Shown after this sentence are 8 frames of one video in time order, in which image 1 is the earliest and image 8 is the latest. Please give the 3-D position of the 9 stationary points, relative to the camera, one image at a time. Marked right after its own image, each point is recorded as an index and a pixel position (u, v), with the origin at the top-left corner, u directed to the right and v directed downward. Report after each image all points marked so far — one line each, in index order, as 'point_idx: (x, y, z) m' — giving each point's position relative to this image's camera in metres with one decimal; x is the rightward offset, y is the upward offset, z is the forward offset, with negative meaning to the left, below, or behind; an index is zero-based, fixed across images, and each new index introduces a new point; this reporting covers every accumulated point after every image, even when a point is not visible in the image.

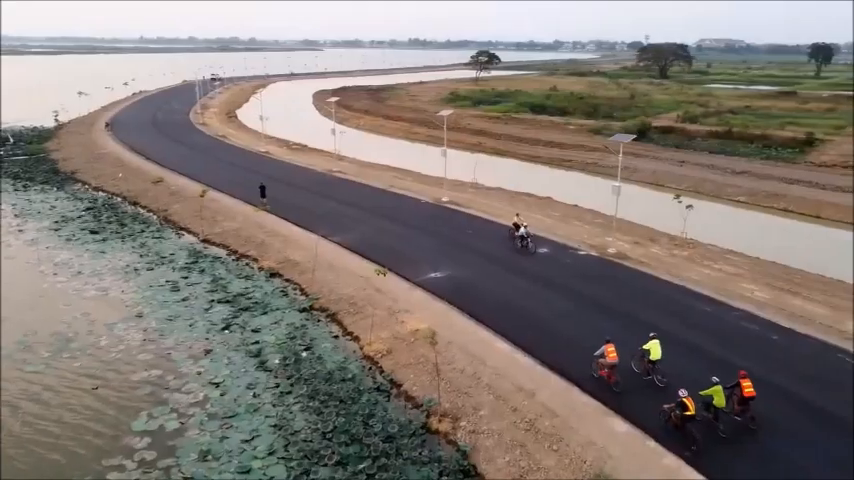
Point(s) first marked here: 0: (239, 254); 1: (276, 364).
0: (-5.4, -0.4, +19.5) m
1: (-2.9, -2.3, +12.9) m
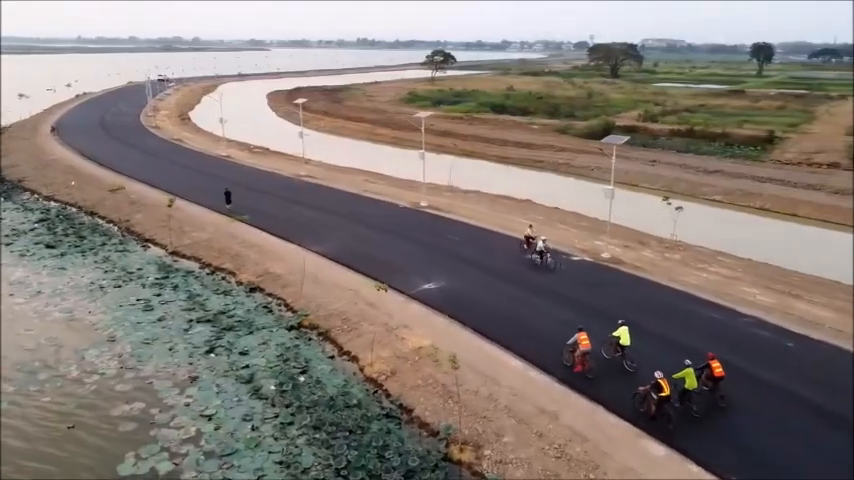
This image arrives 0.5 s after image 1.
0: (-5.7, -0.7, +18.2) m
1: (-2.7, -2.6, +11.9) m
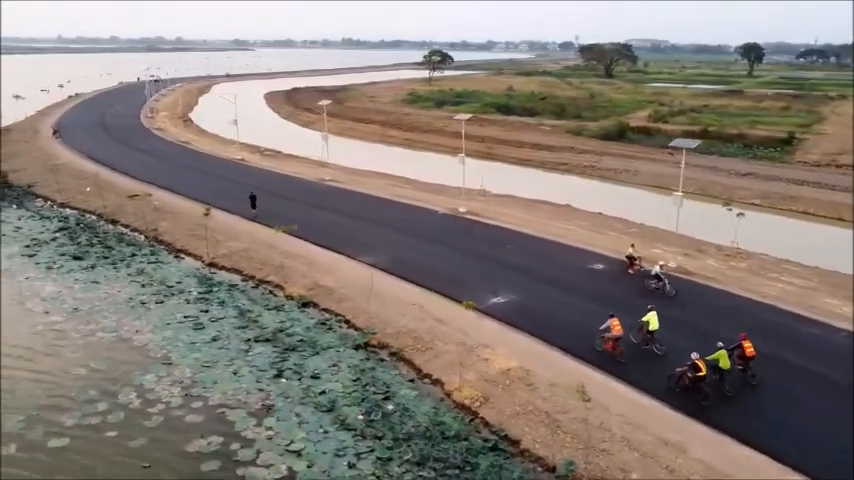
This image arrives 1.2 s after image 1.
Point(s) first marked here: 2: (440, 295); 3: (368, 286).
0: (-4.3, -1.0, +17.2) m
1: (-1.1, -2.9, +10.9) m
2: (+0.3, -1.2, +15.4) m
3: (-1.4, -1.1, +15.9) m
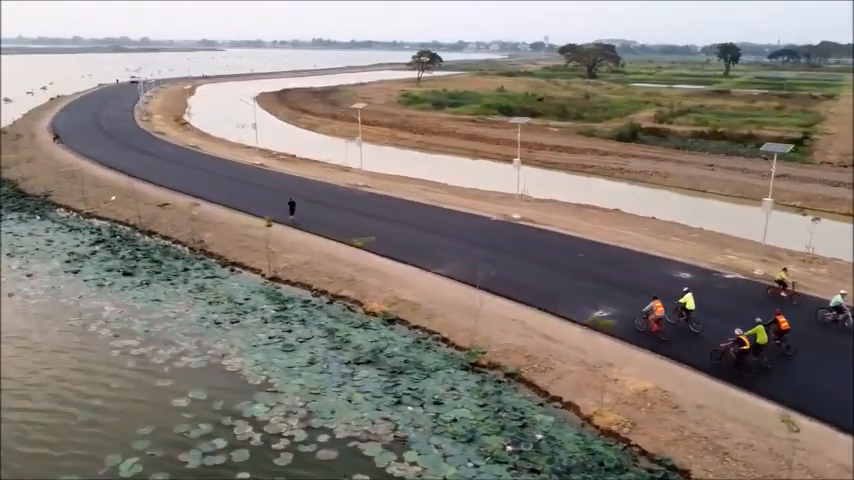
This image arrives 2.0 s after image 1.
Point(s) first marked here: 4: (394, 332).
0: (-2.3, -1.3, +16.2) m
1: (+1.2, -3.1, +10.1) m
2: (+2.3, -1.5, +14.6) m
3: (+0.6, -1.3, +15.0) m
4: (-0.7, -1.9, +14.3) m
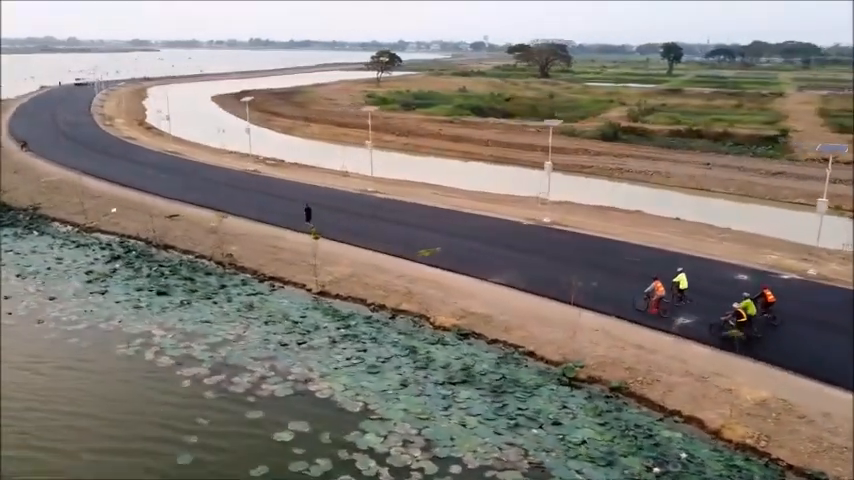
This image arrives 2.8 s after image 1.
0: (-0.8, -1.6, +15.5) m
1: (+3.2, -3.3, +9.6) m
2: (+3.9, -1.6, +14.3) m
3: (+2.2, -1.5, +14.5) m
4: (+1.0, -2.2, +13.7) m
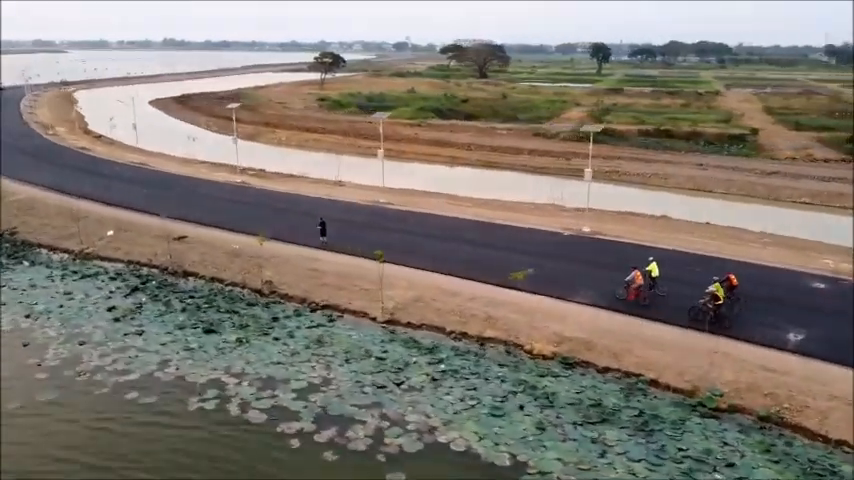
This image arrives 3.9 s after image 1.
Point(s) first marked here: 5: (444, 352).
0: (+1.0, -2.0, +14.2) m
1: (+5.7, -3.6, +8.8) m
2: (+5.9, -1.9, +13.5) m
3: (+4.1, -1.9, +13.6) m
4: (+3.0, -2.6, +12.6) m
5: (+0.3, -2.2, +13.5) m
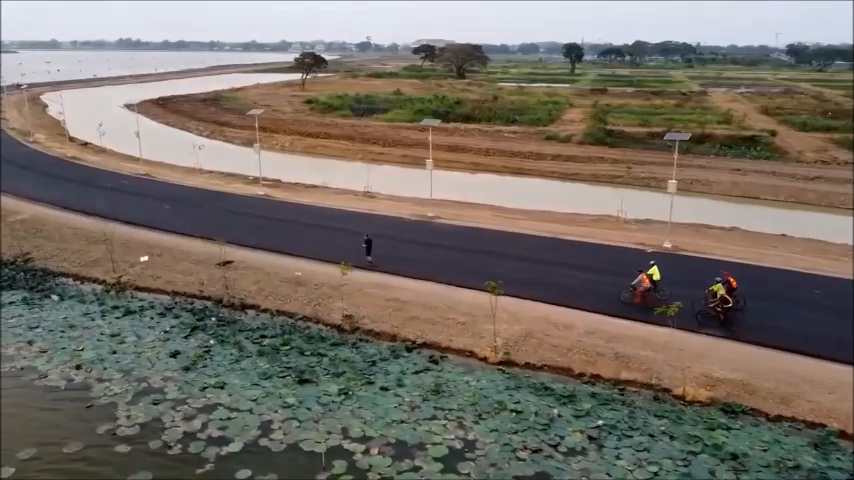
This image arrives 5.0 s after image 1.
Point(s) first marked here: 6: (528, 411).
0: (+3.4, -2.5, +12.4) m
1: (+8.4, -4.1, +7.3) m
2: (+8.3, -2.4, +12.0) m
3: (+6.5, -2.4, +12.0) m
4: (+5.5, -3.1, +10.9) m
5: (+2.7, -2.8, +11.7) m
6: (+1.6, -2.9, +11.4) m
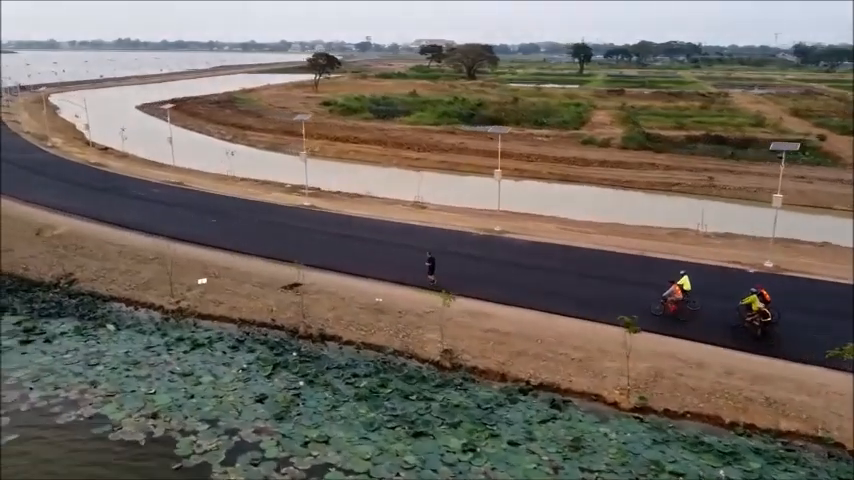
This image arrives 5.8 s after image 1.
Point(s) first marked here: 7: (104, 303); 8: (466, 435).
0: (+5.5, -3.0, +10.8) m
1: (+10.5, -4.6, +5.7) m
2: (+10.4, -2.9, +10.4) m
3: (+8.6, -2.8, +10.4) m
4: (+7.6, -3.5, +9.3) m
5: (+4.8, -3.3, +10.1) m
6: (+3.8, -3.4, +9.8) m
7: (-7.6, -1.4, +15.9) m
8: (+0.6, -3.1, +10.8) m
